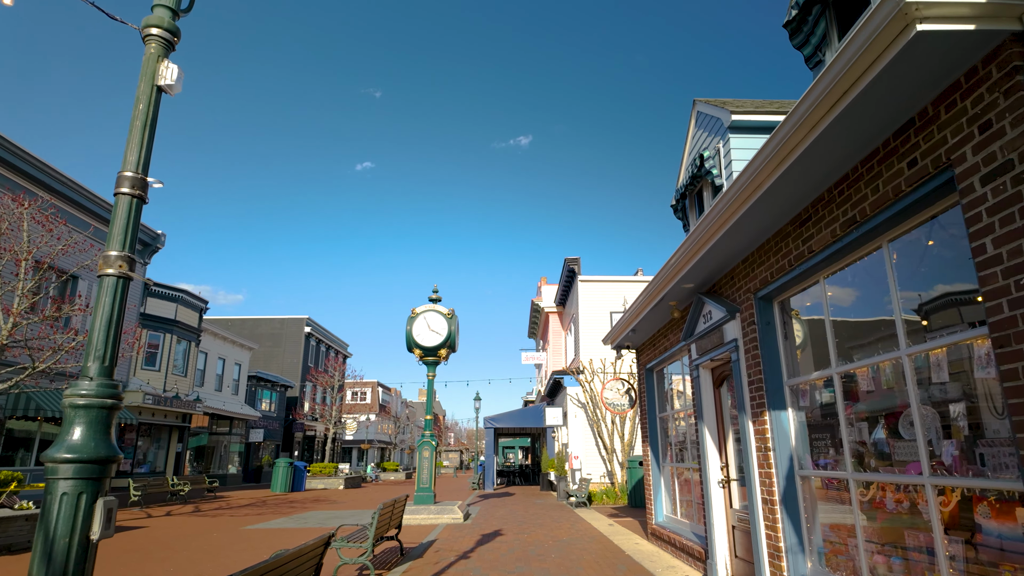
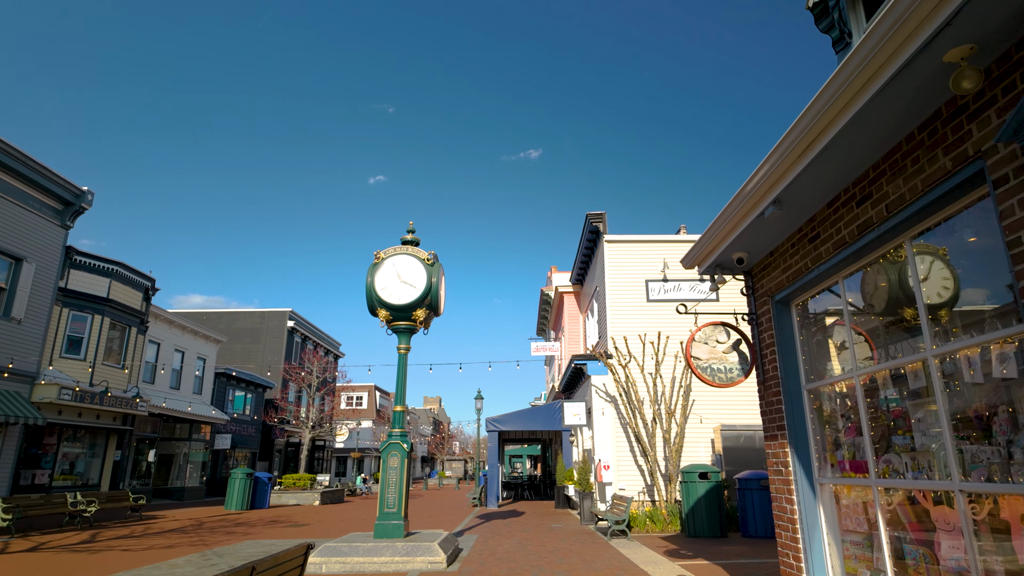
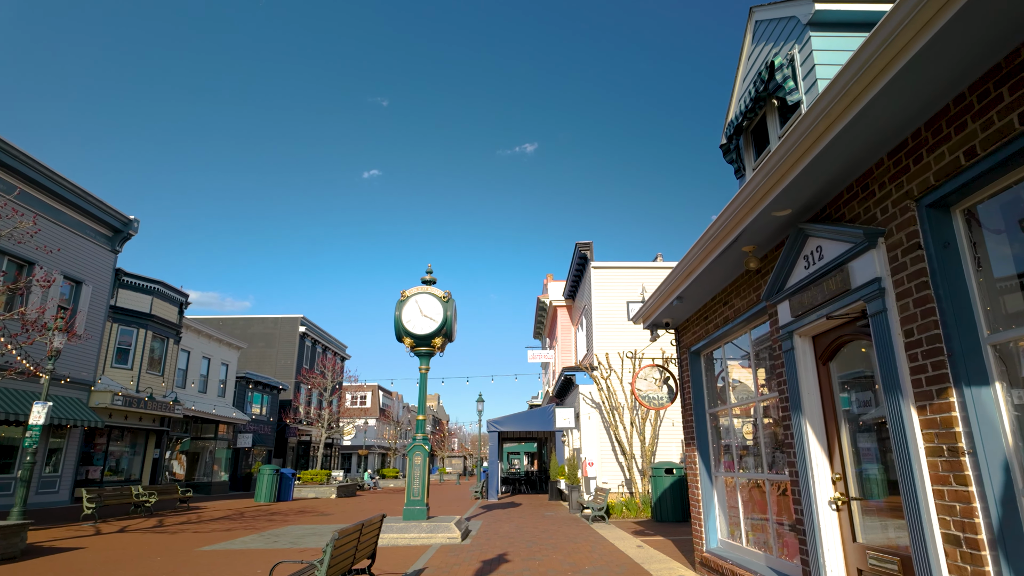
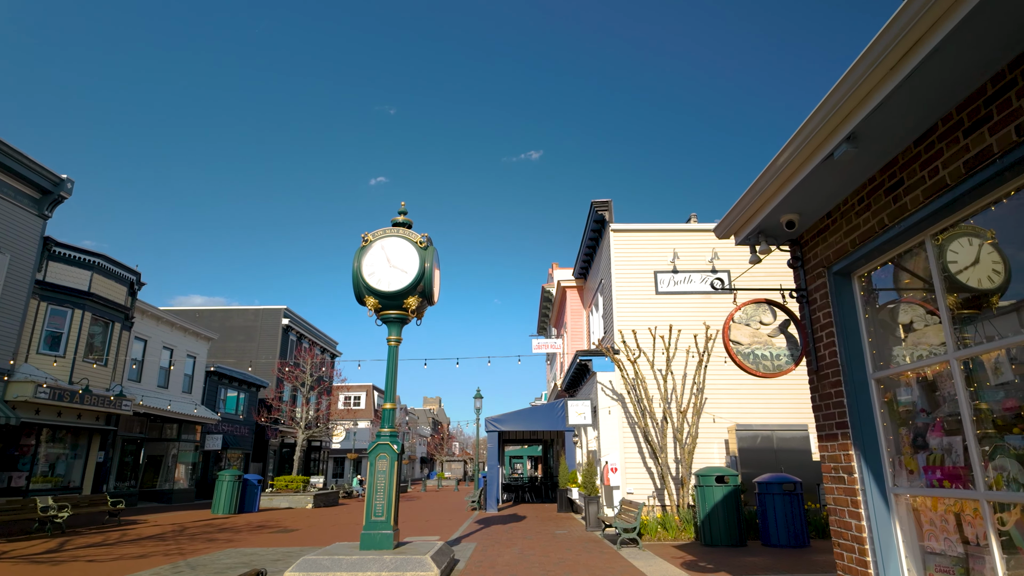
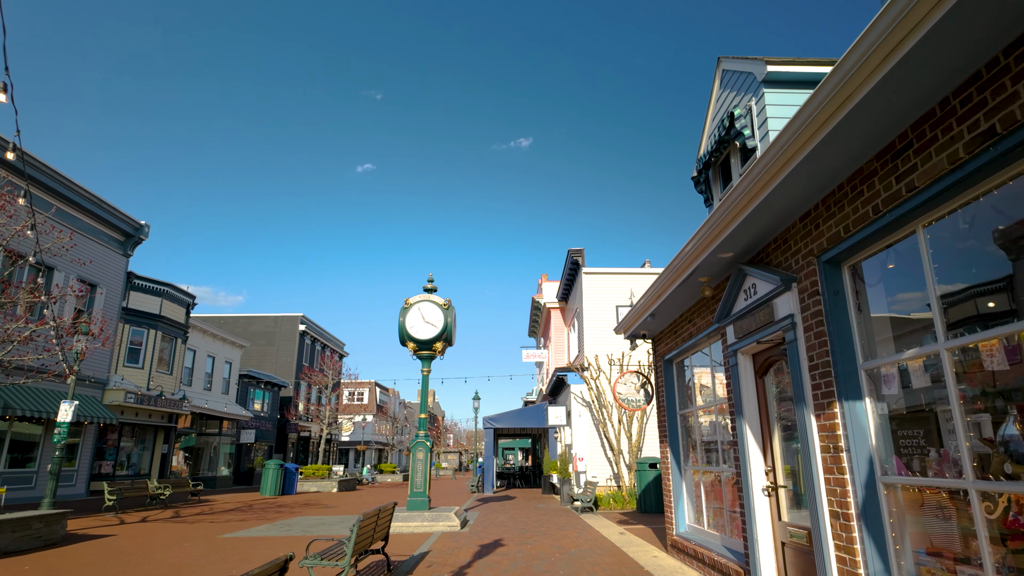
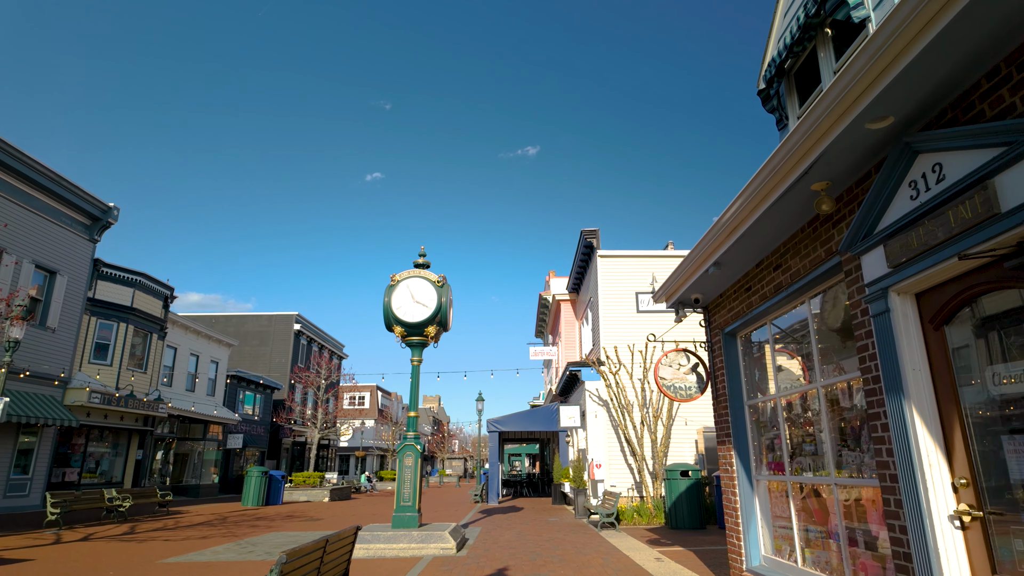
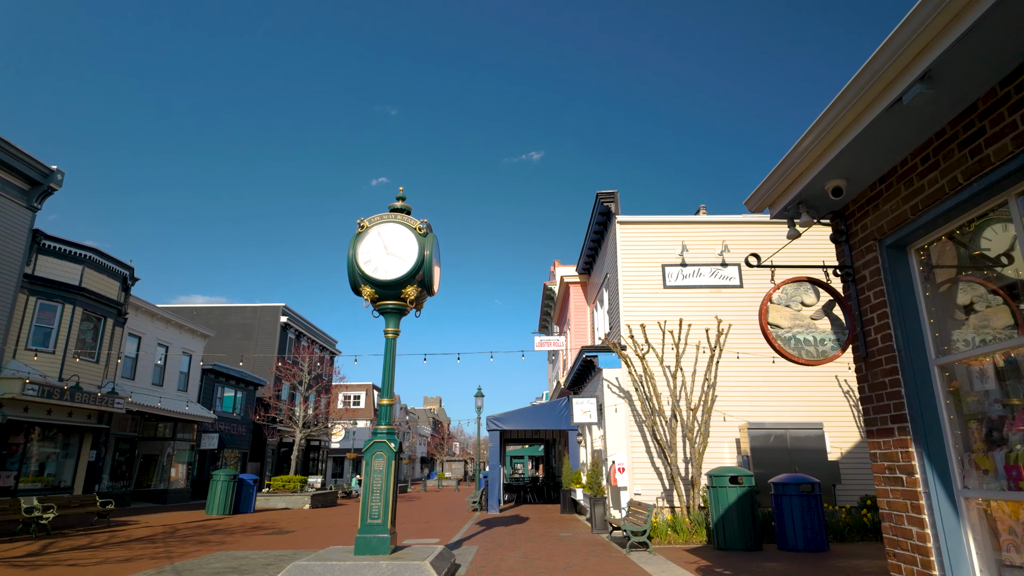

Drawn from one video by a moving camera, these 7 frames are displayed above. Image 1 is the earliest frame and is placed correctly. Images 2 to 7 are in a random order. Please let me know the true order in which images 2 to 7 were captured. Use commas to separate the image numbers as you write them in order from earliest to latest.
5, 3, 6, 2, 4, 7
